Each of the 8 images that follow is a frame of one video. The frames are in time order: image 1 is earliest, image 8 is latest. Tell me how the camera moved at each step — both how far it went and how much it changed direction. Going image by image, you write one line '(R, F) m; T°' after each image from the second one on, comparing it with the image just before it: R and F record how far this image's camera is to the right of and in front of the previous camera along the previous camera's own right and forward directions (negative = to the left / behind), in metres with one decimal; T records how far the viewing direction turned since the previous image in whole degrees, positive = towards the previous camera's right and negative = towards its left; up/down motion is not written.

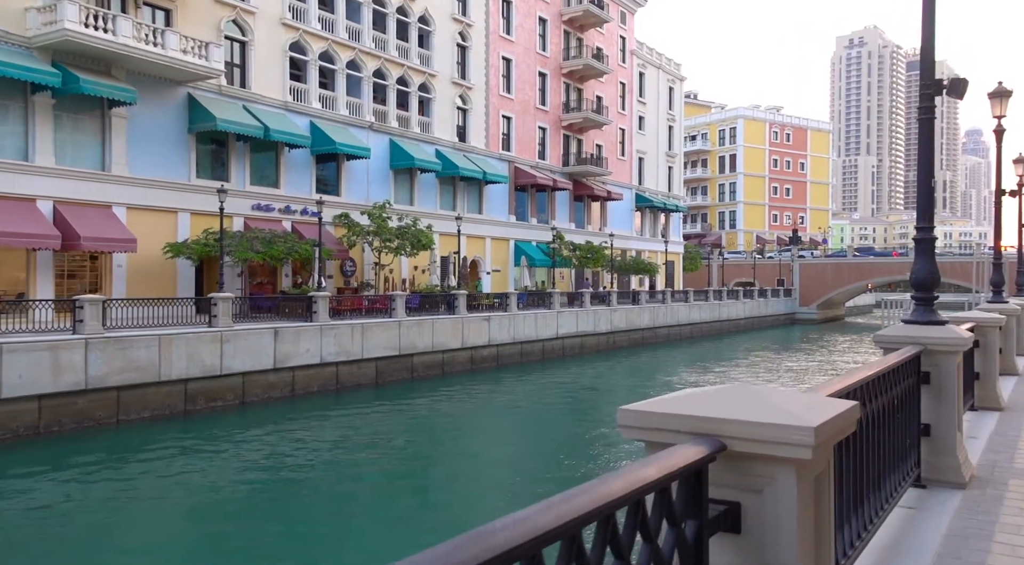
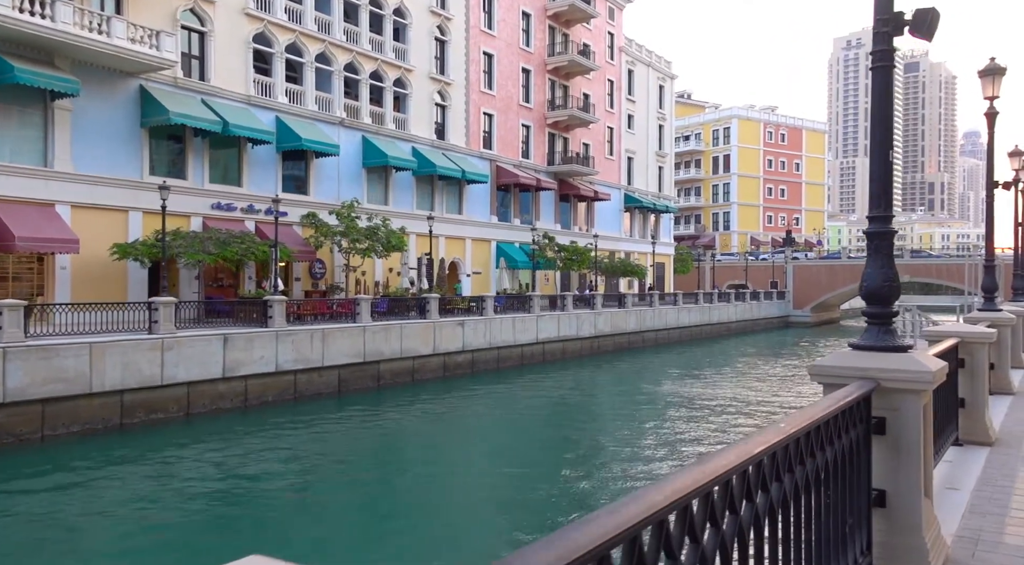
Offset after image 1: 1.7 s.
(+0.9, +1.3) m; 0°
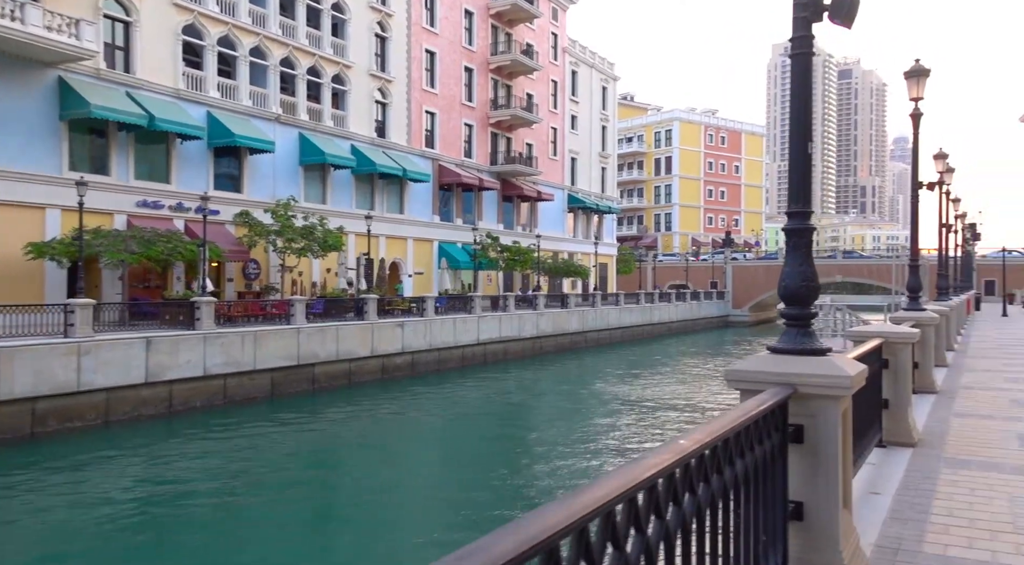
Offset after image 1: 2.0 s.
(+0.2, +0.3) m; +4°
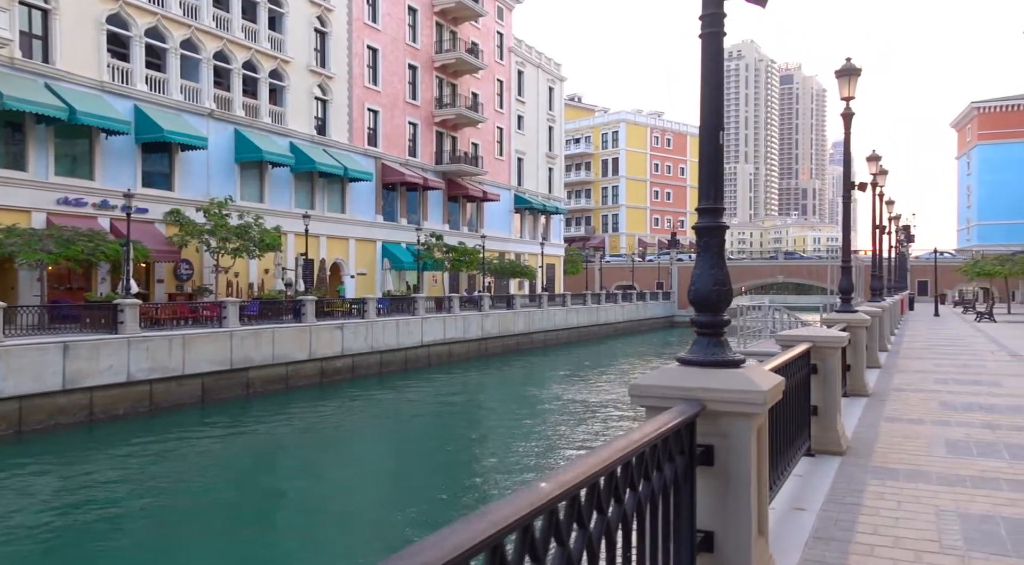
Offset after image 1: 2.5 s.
(+0.3, +0.4) m; +4°
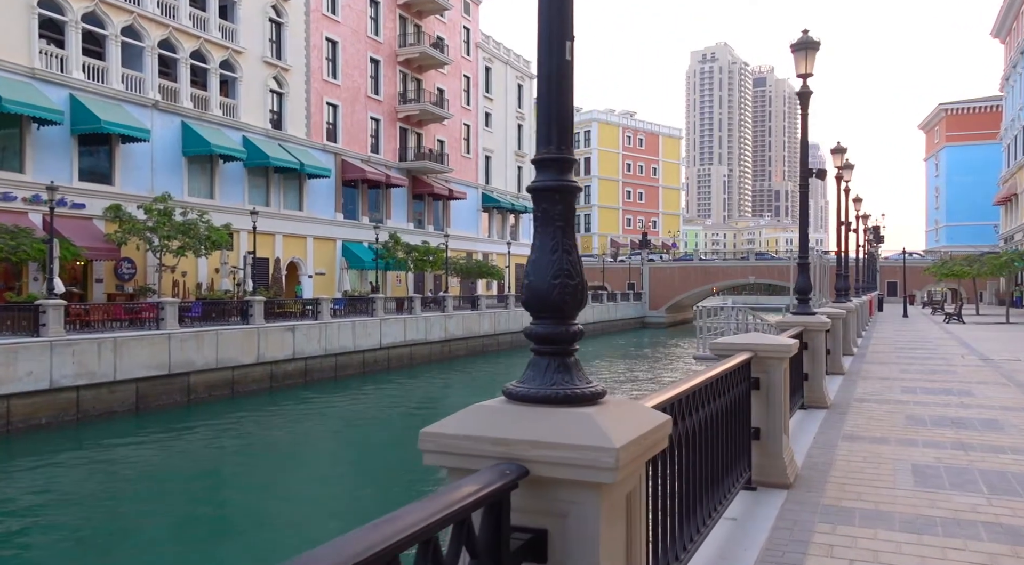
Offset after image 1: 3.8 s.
(+0.6, +1.1) m; +2°
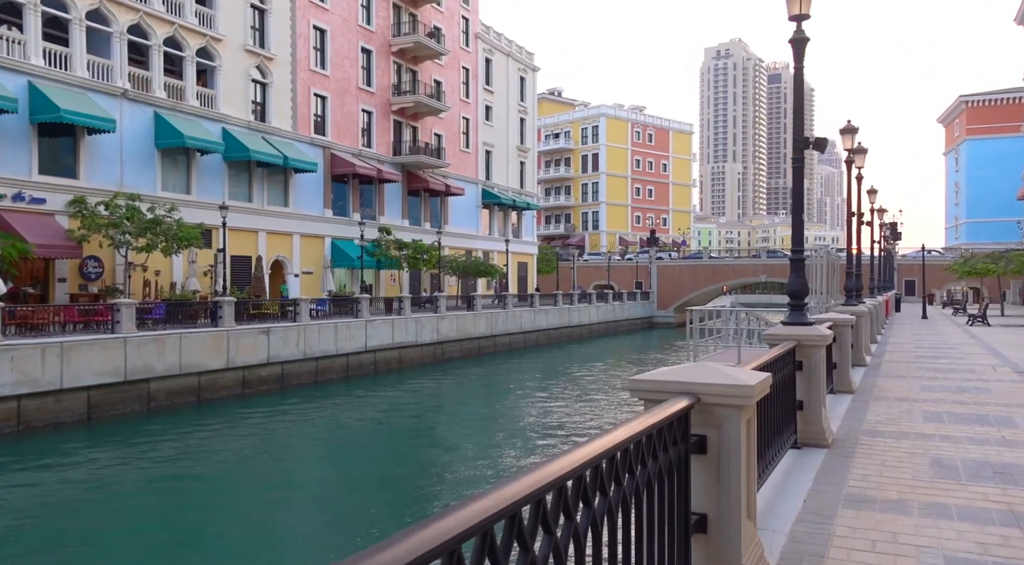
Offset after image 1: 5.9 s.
(+0.9, +1.8) m; -1°
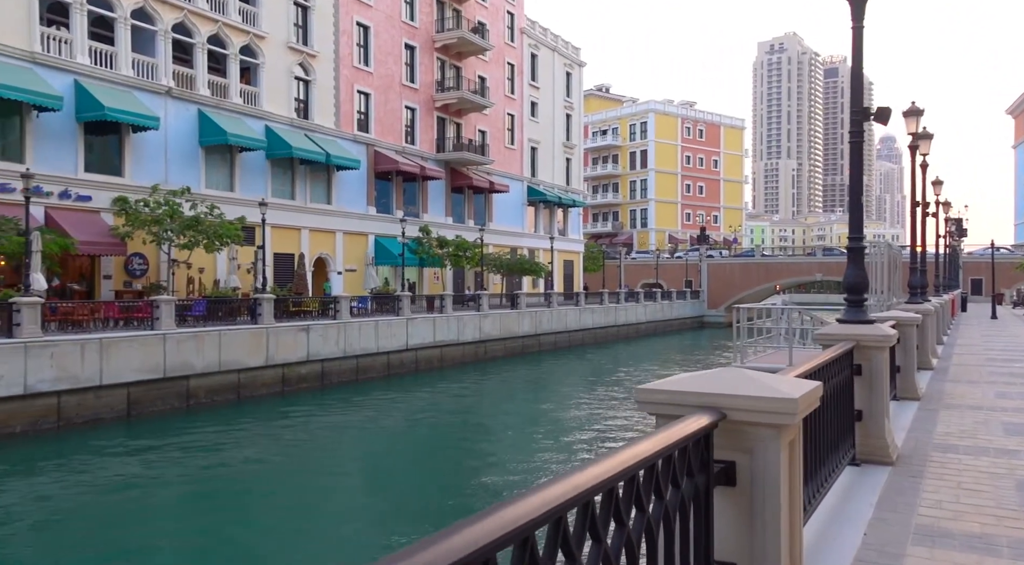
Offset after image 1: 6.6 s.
(+0.2, +0.7) m; -4°
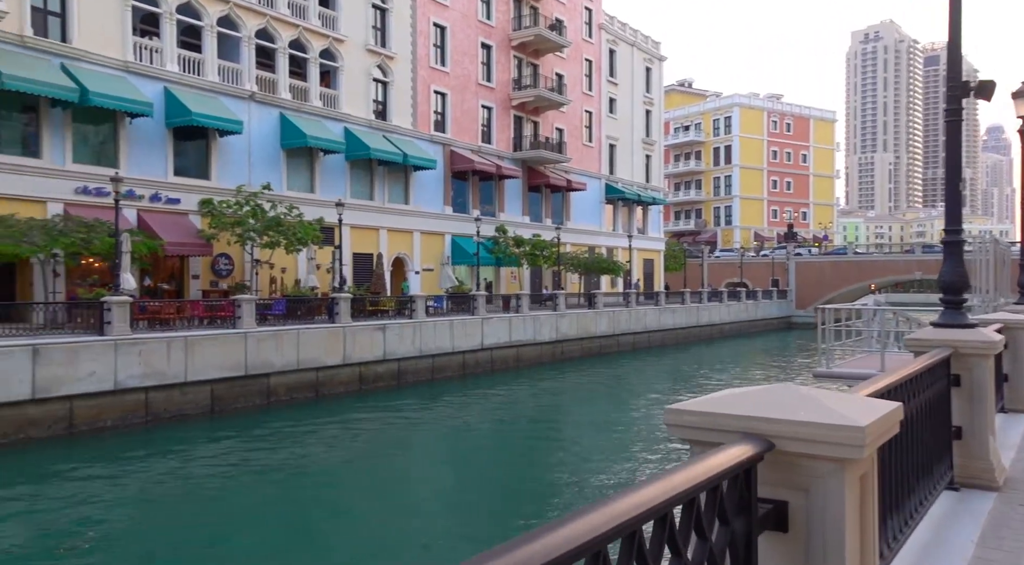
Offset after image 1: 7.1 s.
(+0.2, +0.4) m; -6°
